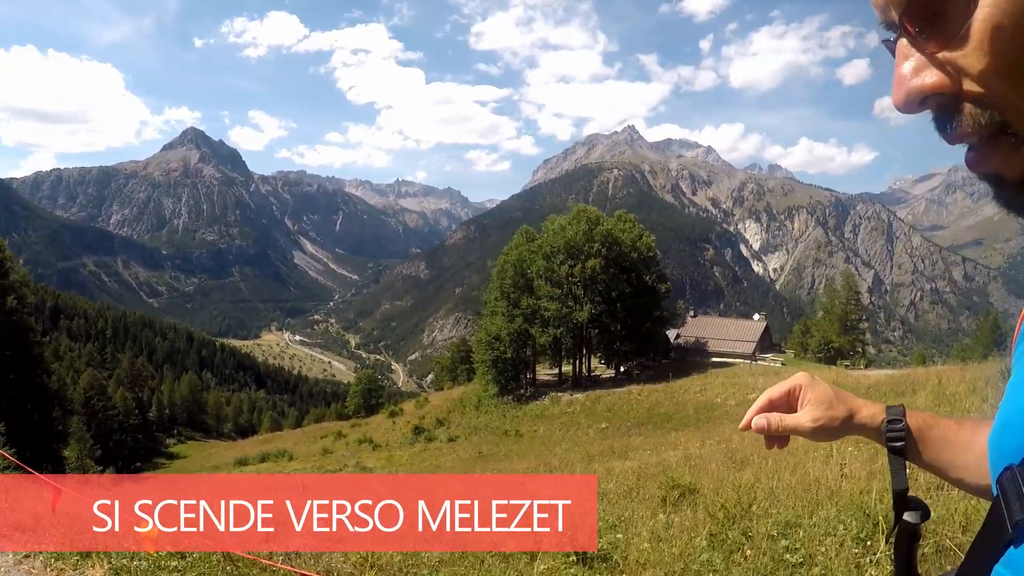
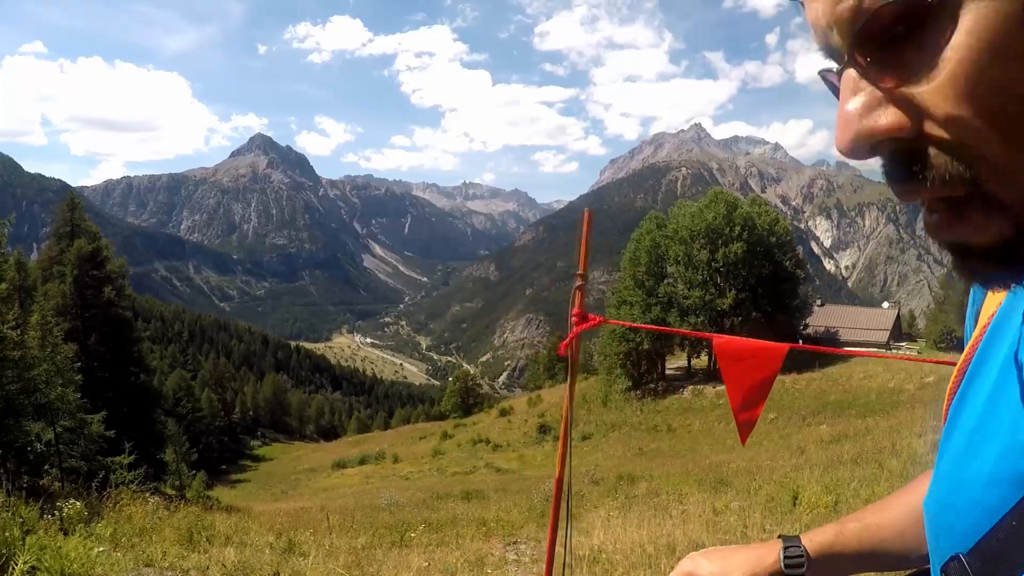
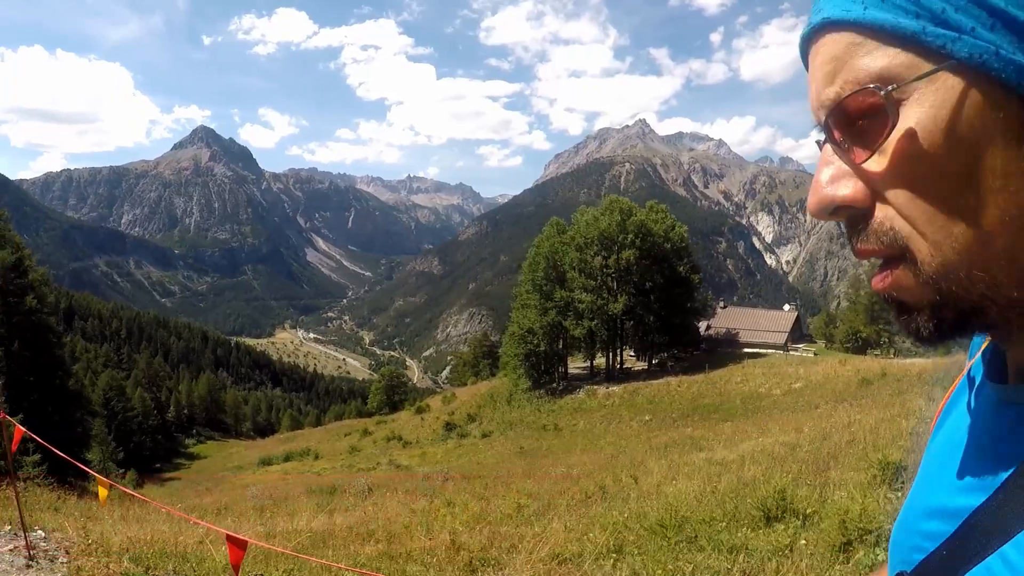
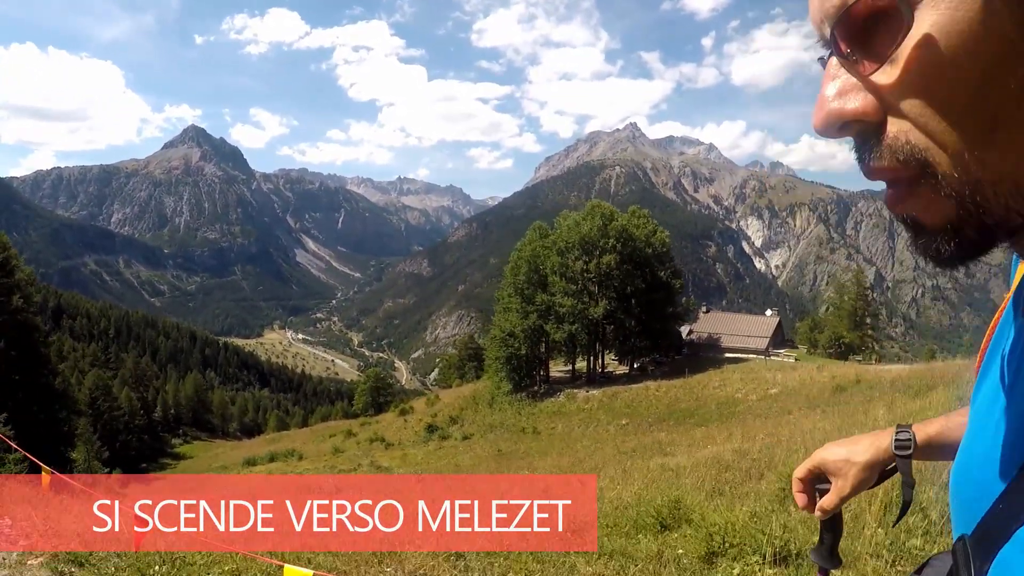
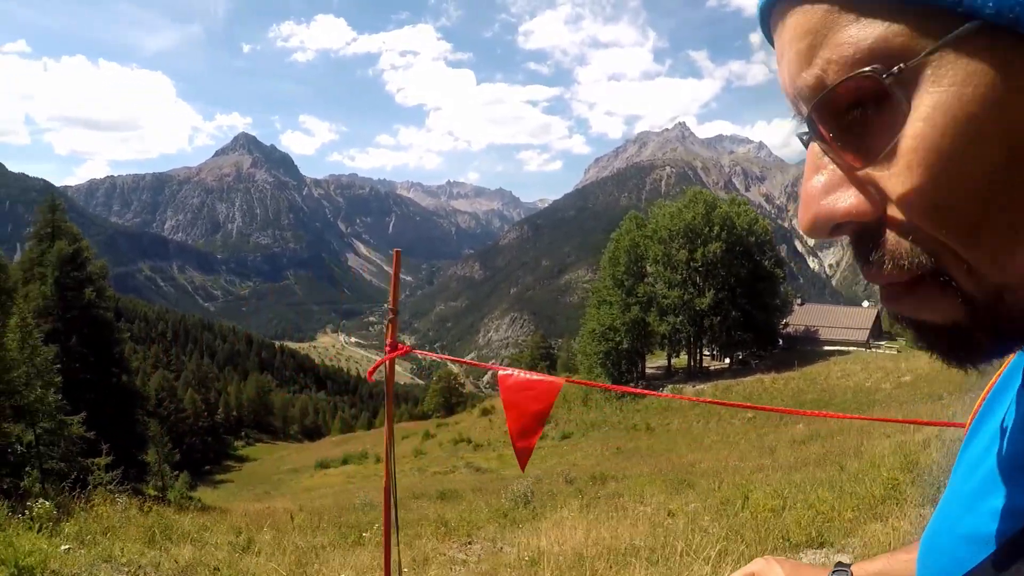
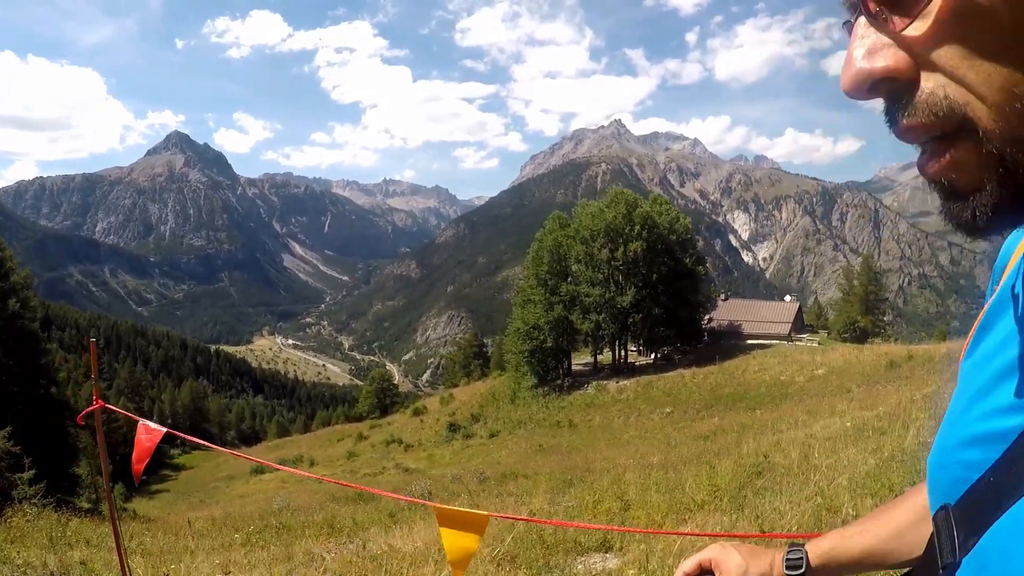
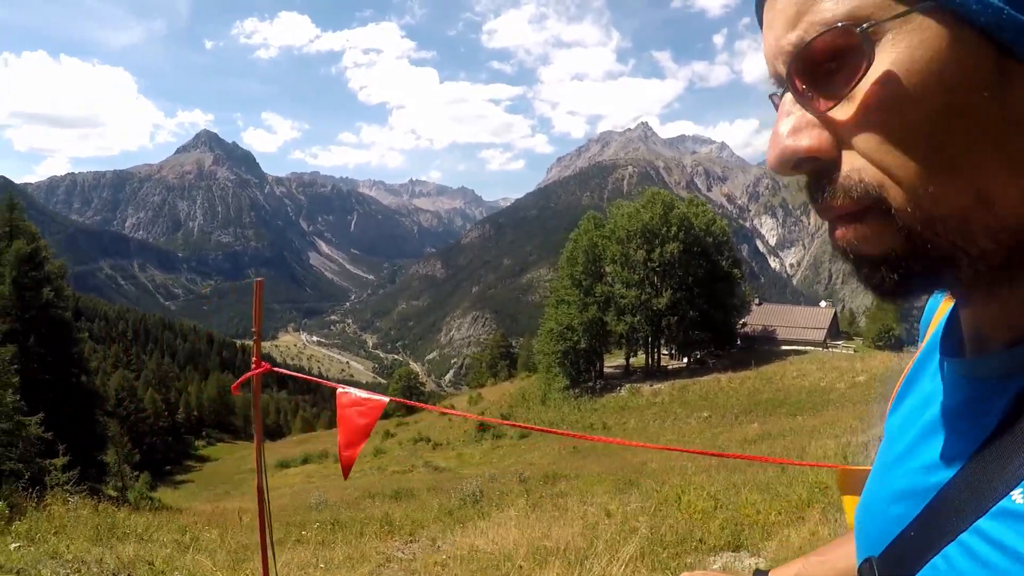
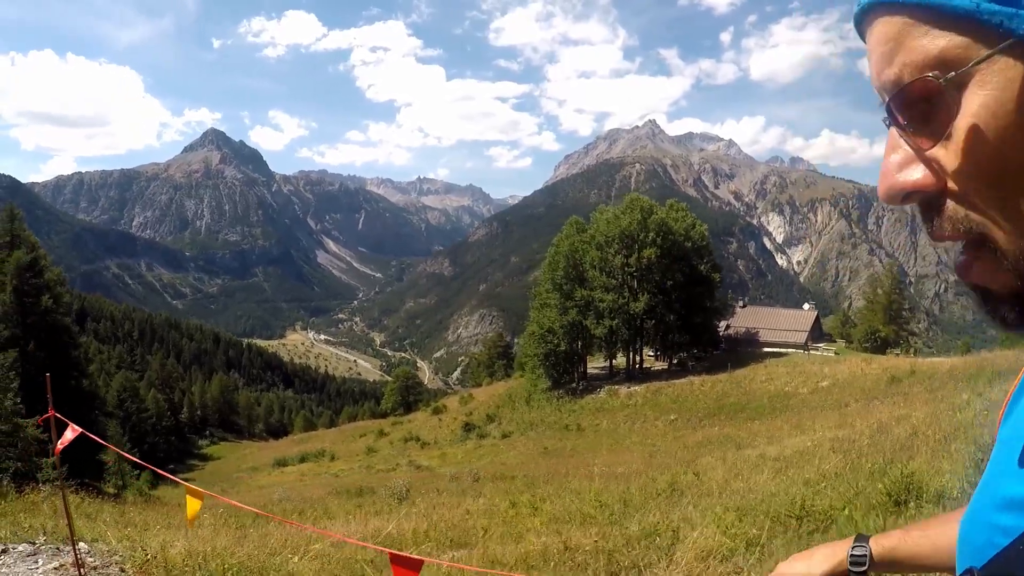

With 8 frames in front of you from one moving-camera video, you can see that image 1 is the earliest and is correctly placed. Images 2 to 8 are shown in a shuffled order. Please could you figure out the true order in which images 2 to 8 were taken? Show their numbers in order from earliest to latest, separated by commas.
4, 3, 8, 6, 7, 5, 2
